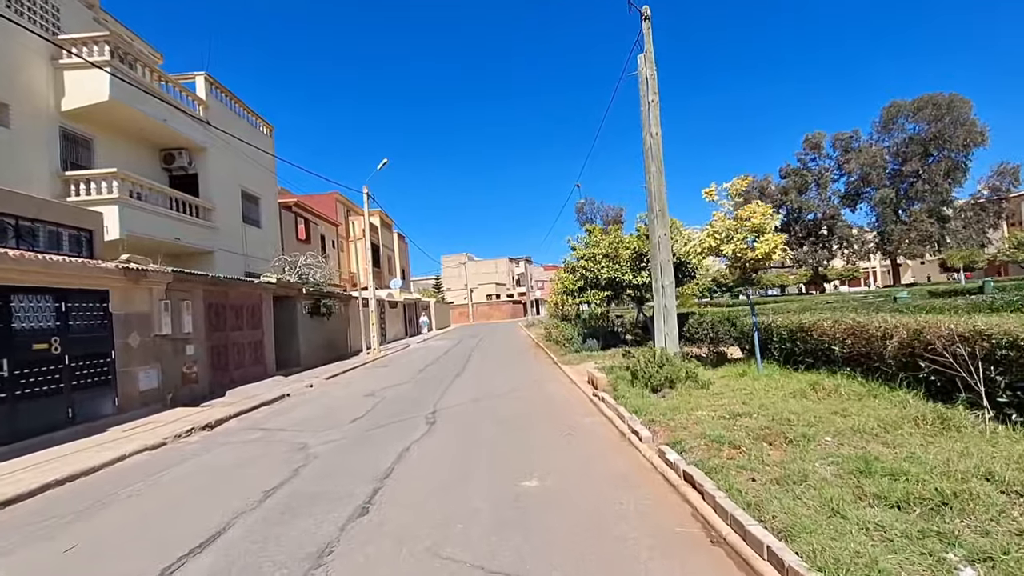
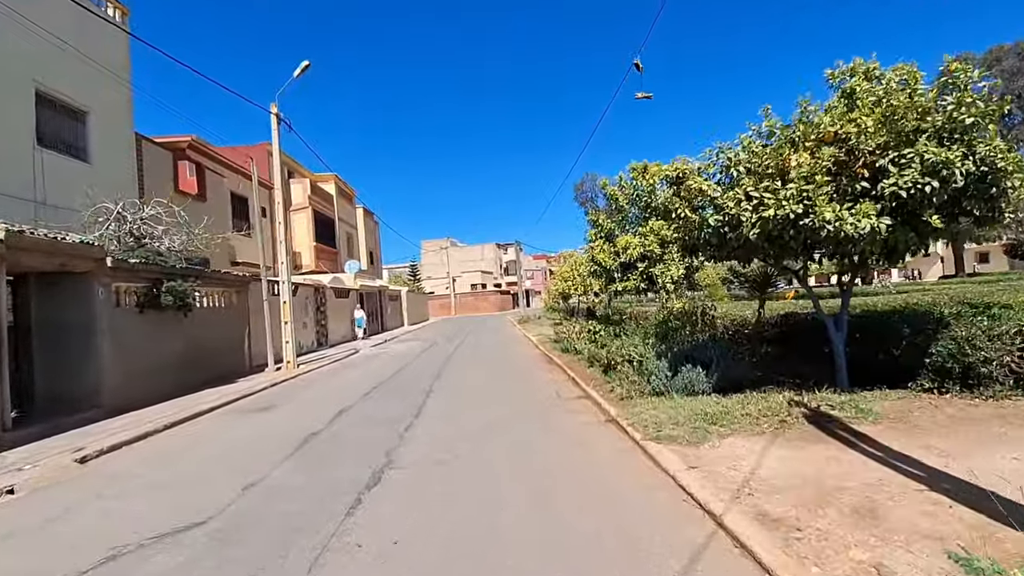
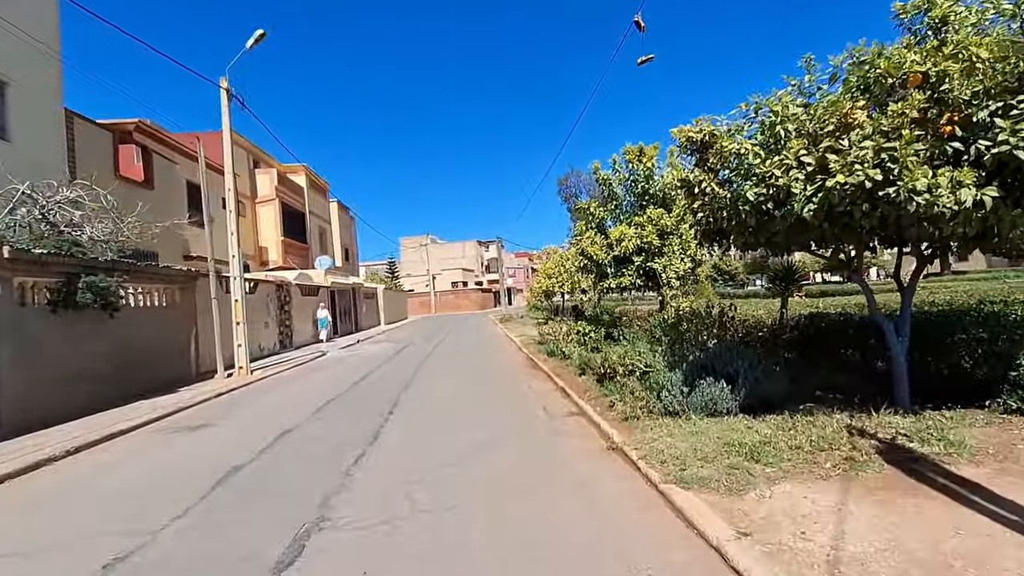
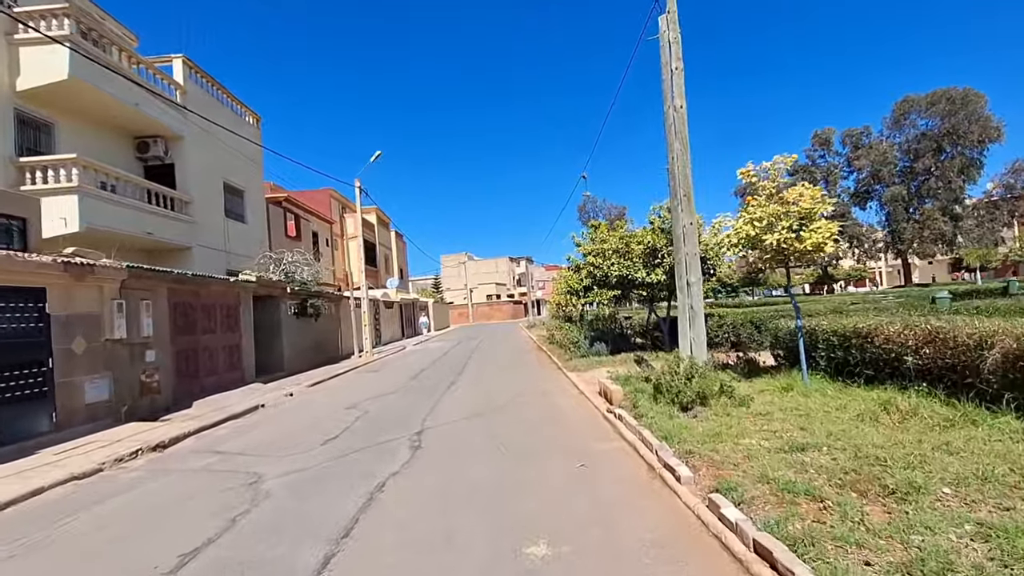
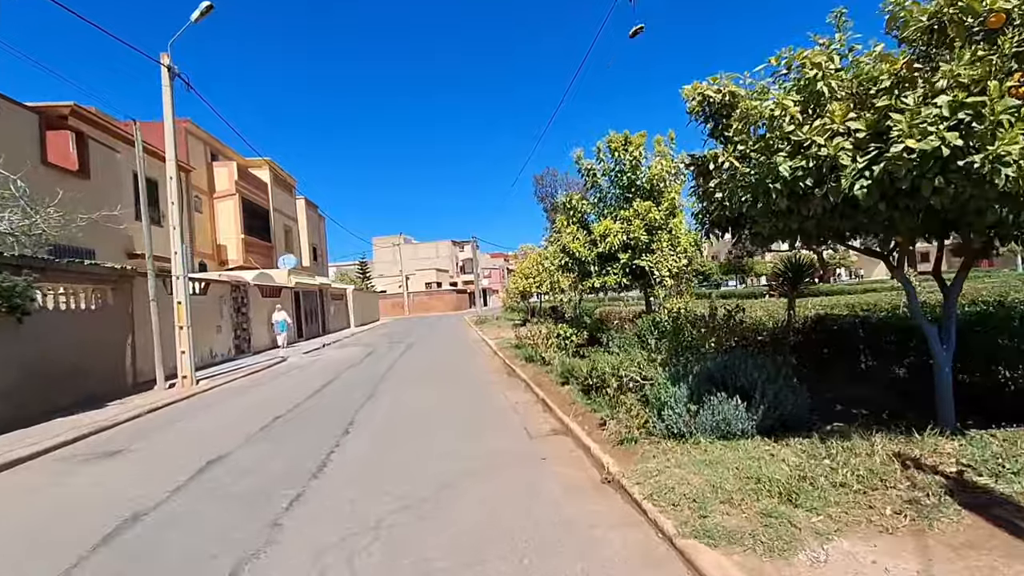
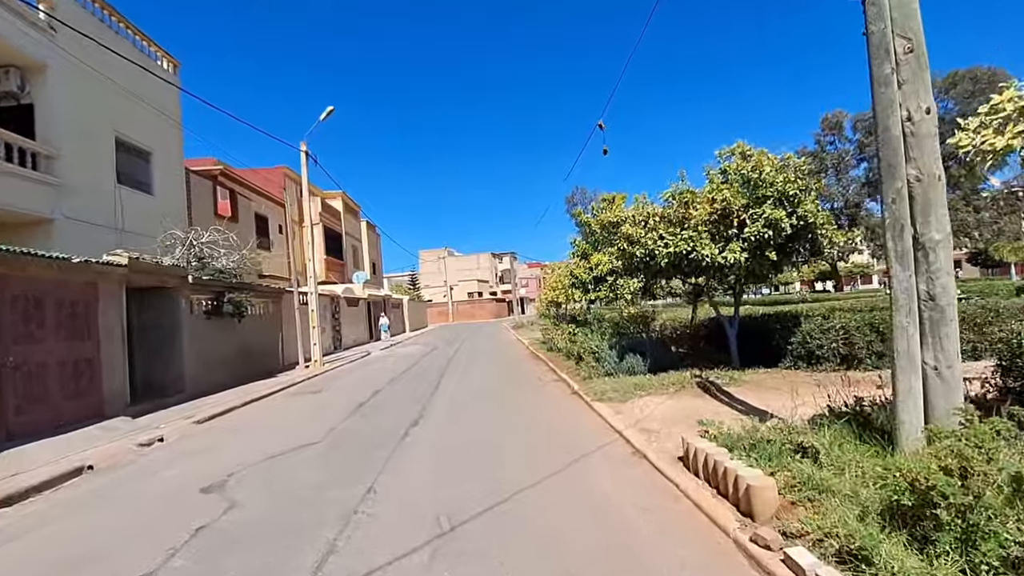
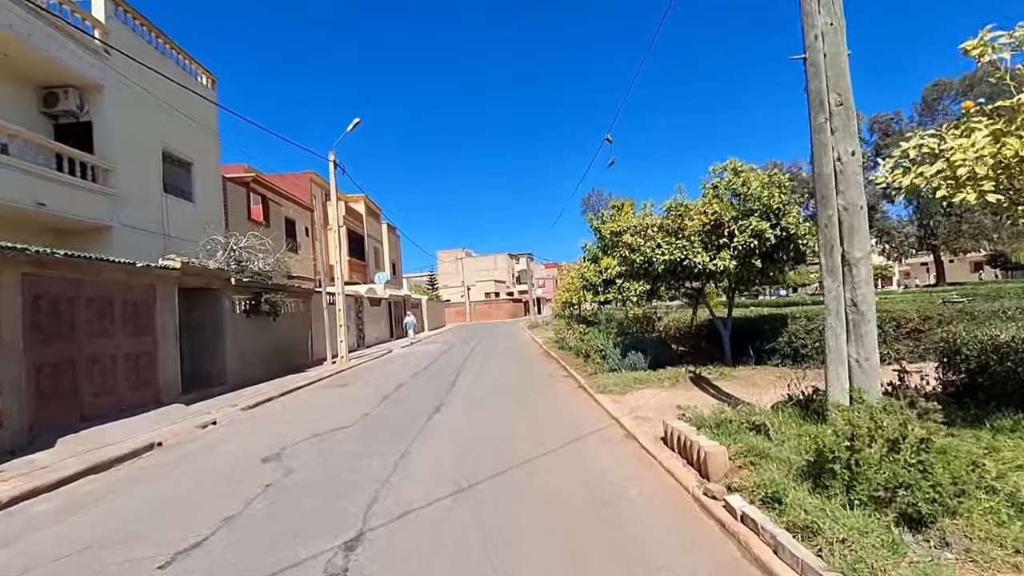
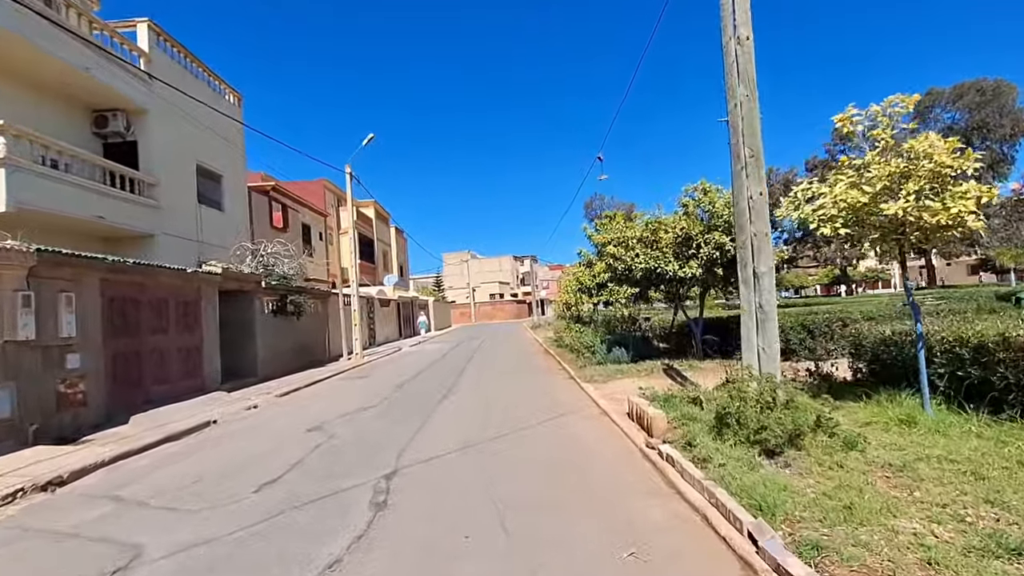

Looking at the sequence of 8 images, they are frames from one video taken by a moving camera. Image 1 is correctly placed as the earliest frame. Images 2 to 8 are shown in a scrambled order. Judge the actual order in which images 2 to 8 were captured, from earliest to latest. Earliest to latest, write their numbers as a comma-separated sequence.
4, 8, 7, 6, 2, 3, 5
